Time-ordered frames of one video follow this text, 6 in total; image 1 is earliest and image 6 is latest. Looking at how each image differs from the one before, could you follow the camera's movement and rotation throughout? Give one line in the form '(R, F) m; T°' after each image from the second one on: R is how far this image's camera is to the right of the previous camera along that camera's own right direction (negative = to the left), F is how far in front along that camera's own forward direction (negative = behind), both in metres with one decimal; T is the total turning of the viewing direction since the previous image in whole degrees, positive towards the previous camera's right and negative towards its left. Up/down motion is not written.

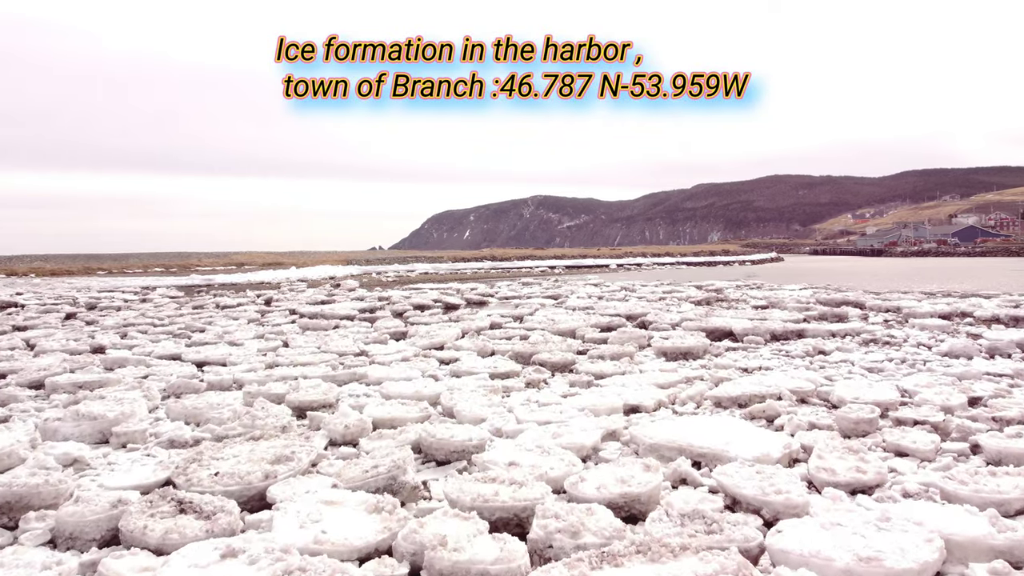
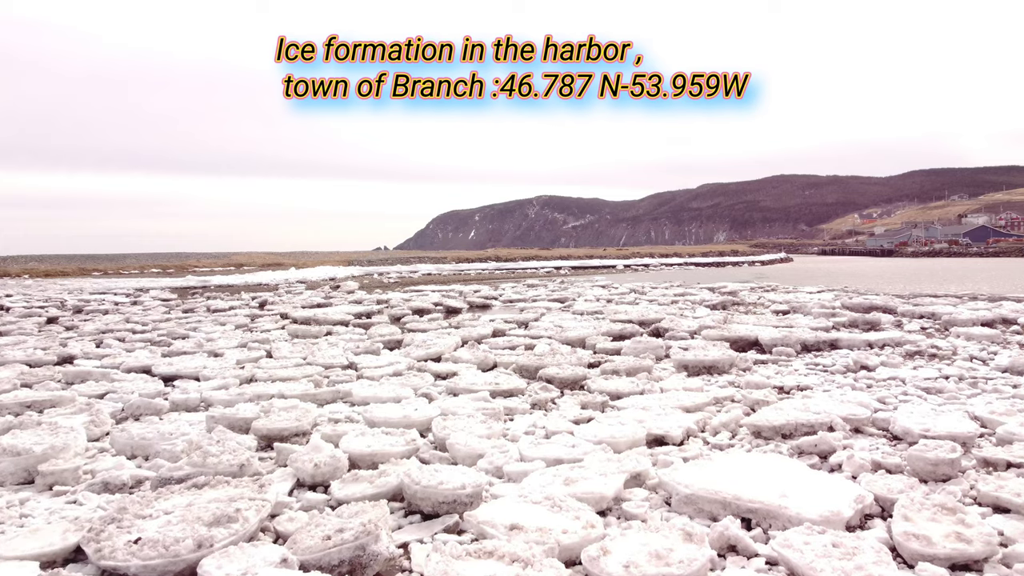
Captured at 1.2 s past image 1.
(0.0, +0.8) m; 0°
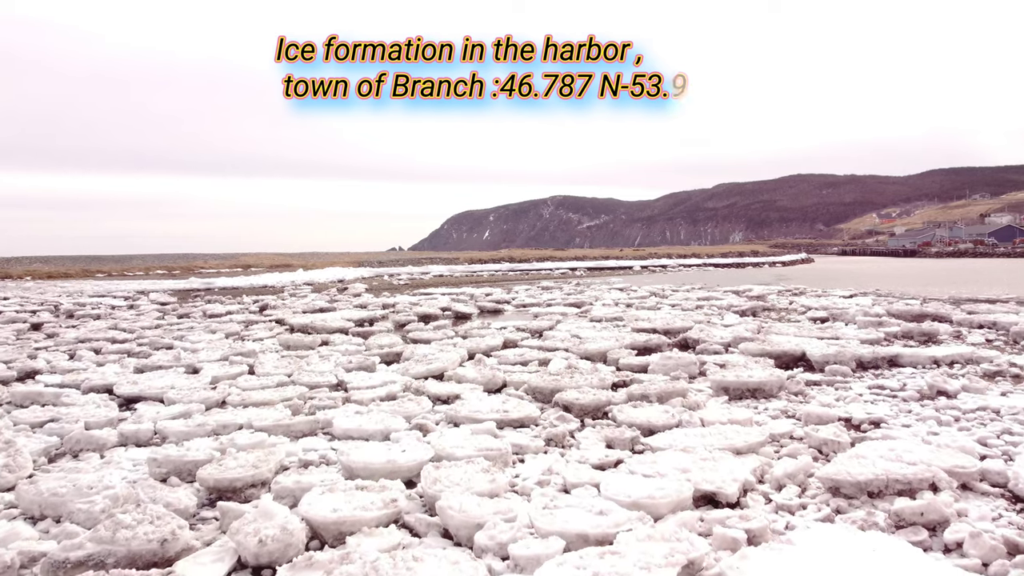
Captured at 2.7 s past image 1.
(0.0, +1.0) m; -1°
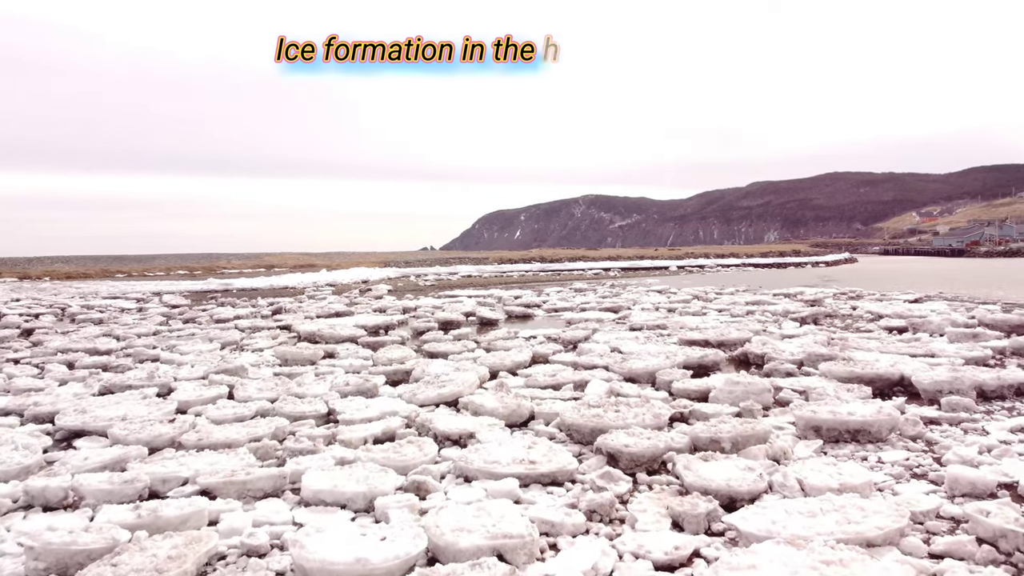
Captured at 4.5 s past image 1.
(0.0, +1.3) m; -2°
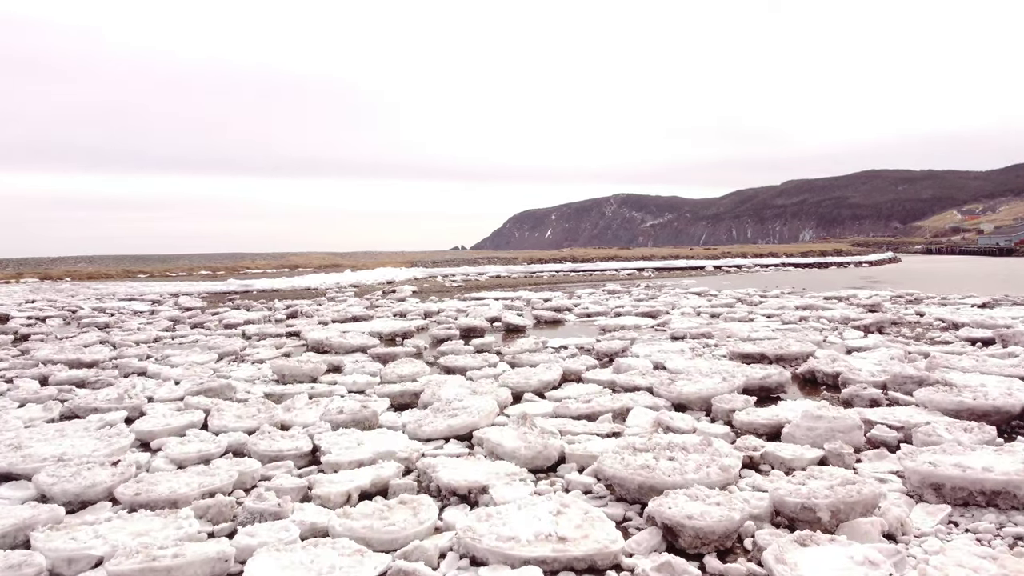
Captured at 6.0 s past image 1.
(0.0, +1.1) m; -2°
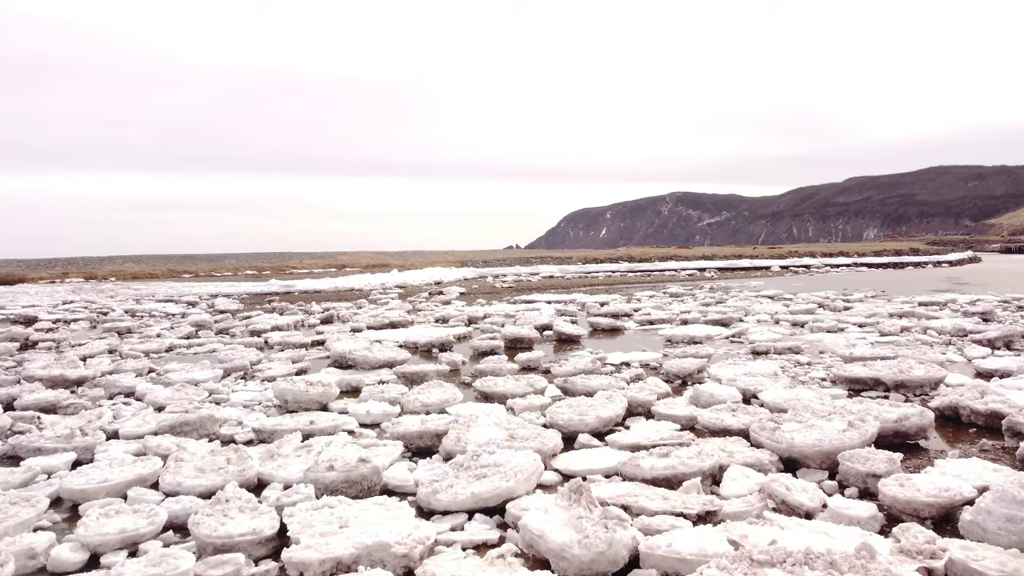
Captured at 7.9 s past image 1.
(0.0, +1.5) m; -4°
